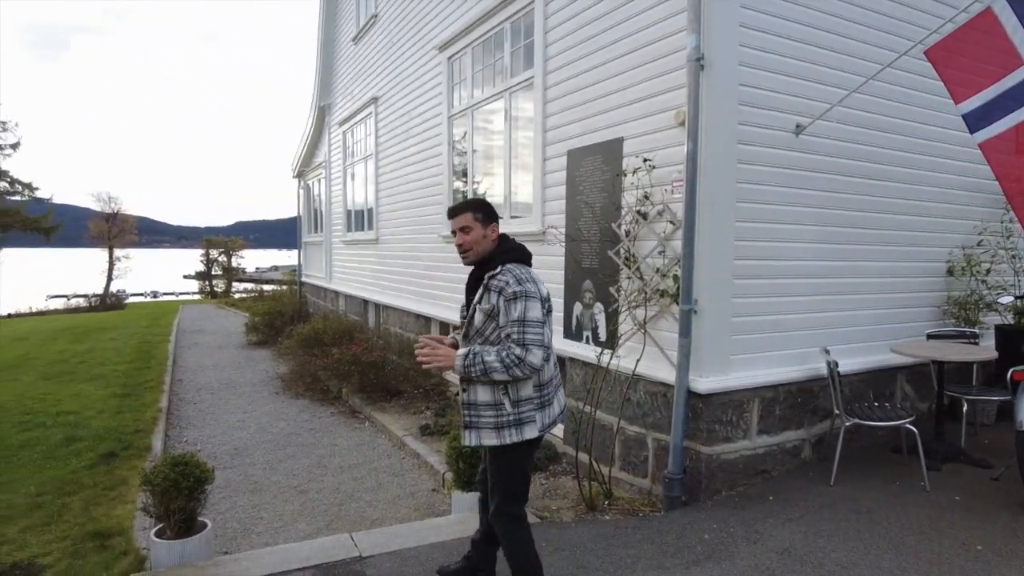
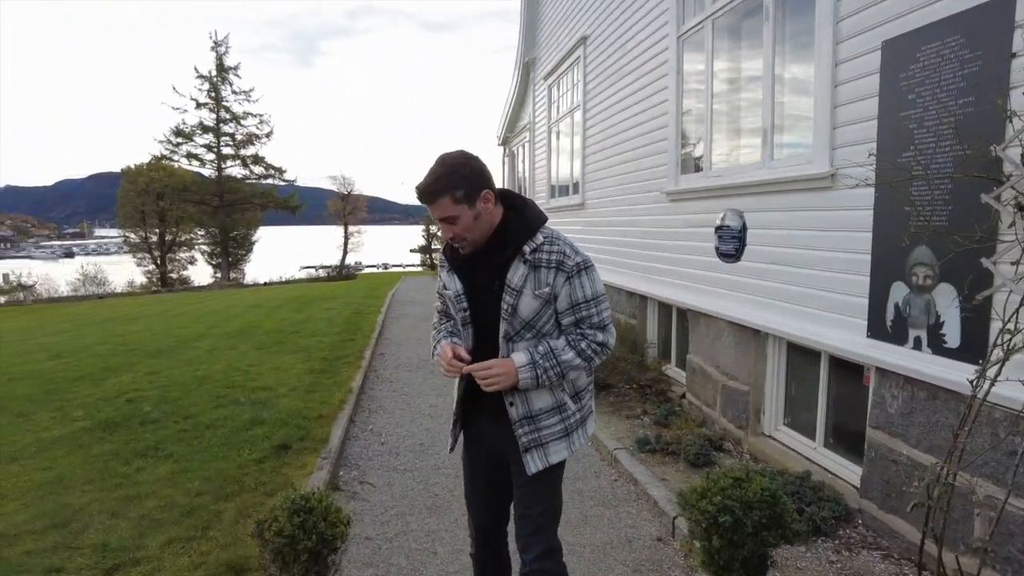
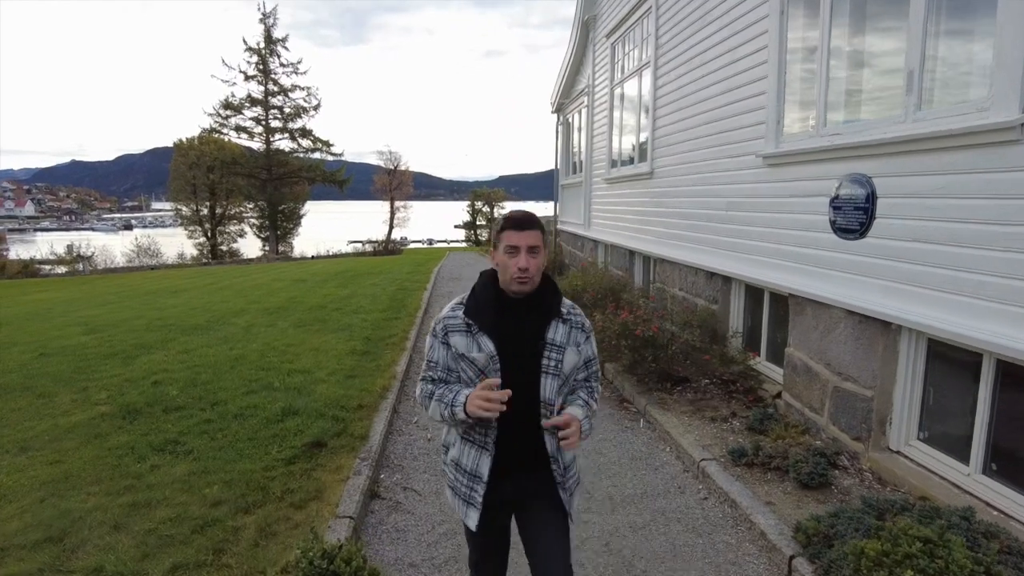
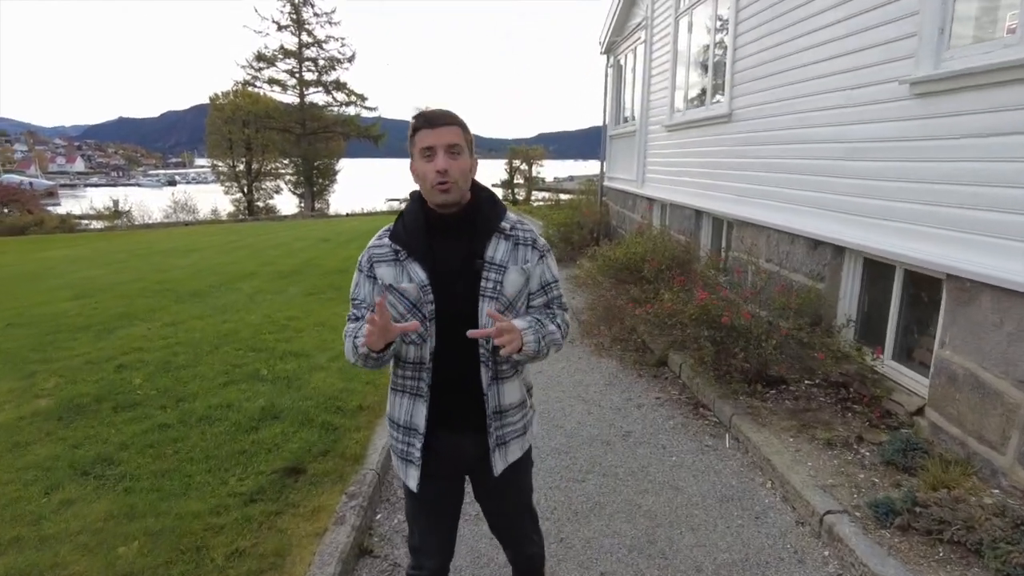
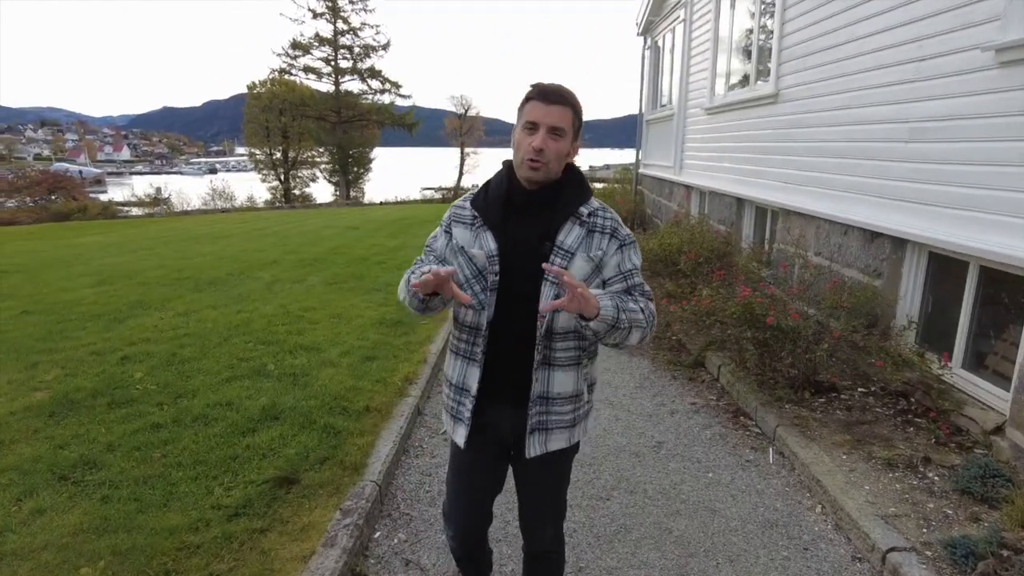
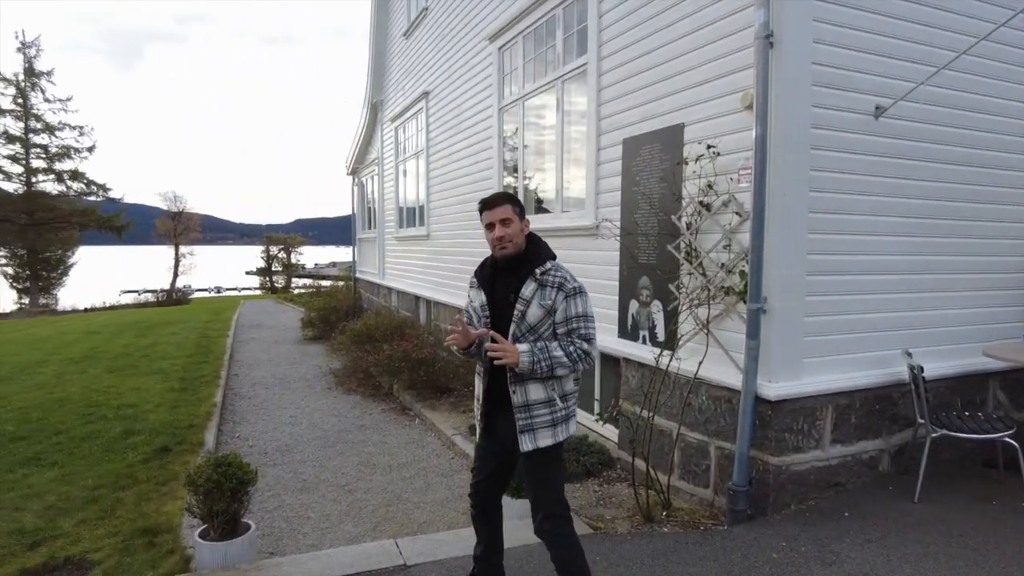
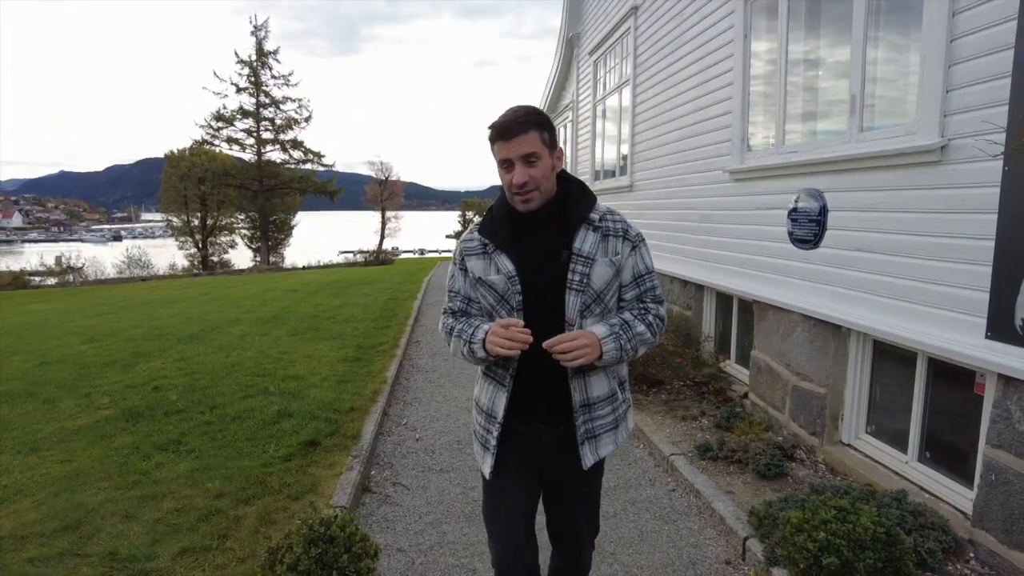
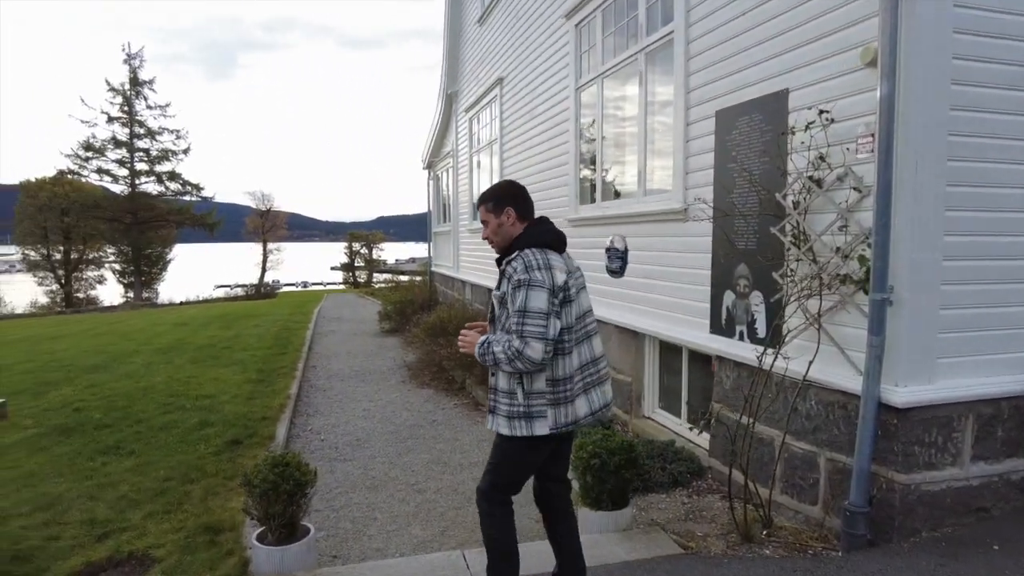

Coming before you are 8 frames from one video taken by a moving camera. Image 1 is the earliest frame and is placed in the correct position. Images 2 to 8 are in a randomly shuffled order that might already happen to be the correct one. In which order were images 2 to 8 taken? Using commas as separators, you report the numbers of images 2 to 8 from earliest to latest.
6, 8, 2, 7, 3, 4, 5
